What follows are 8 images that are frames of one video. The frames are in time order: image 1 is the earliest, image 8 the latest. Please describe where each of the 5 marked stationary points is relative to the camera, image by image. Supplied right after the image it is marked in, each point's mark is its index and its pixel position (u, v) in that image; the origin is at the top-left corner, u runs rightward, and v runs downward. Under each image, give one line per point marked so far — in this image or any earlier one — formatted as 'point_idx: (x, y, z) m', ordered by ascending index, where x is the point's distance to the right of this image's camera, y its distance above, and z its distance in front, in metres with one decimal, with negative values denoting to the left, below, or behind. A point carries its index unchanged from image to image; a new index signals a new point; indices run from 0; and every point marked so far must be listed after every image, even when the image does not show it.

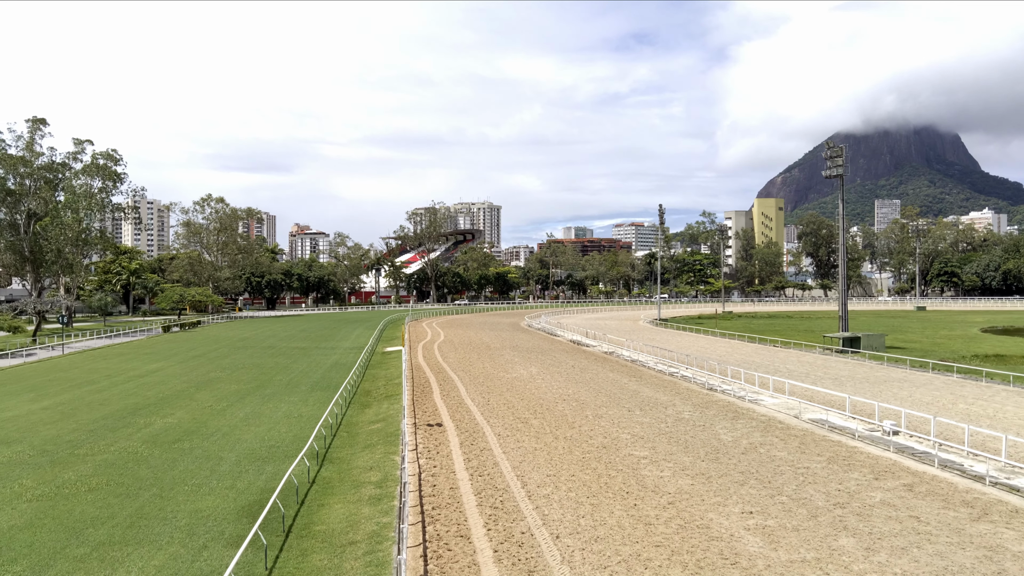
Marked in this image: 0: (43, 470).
0: (-11.8, -4.5, +14.8) m
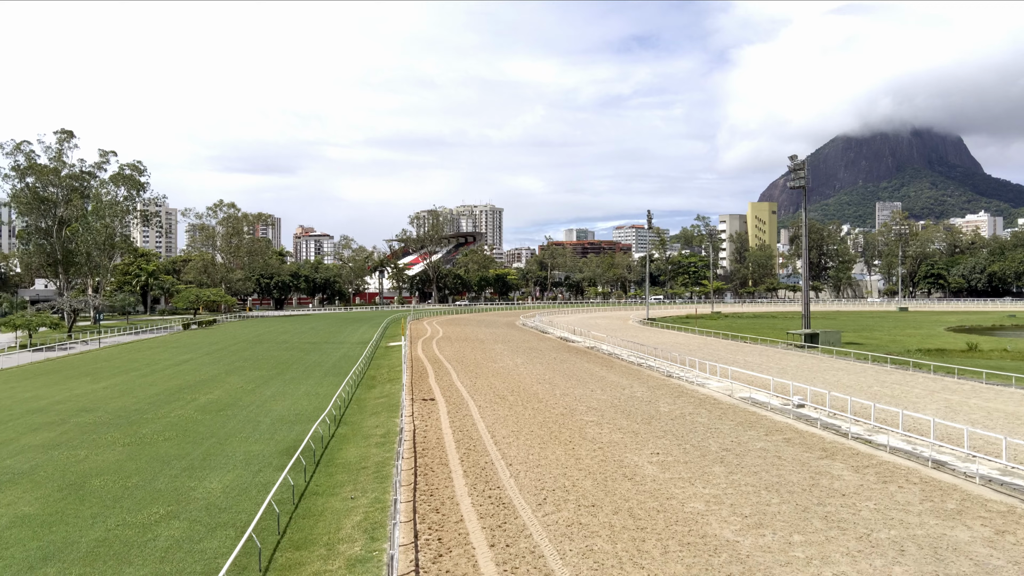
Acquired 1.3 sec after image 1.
0: (-12.6, -4.5, +19.1) m
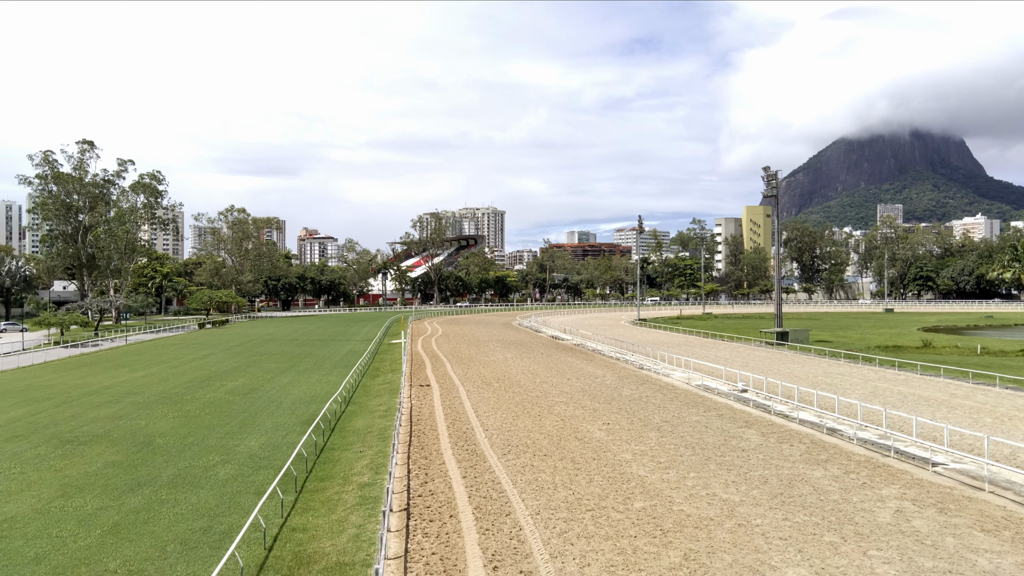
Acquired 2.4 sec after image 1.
0: (-13.4, -4.5, +22.8) m
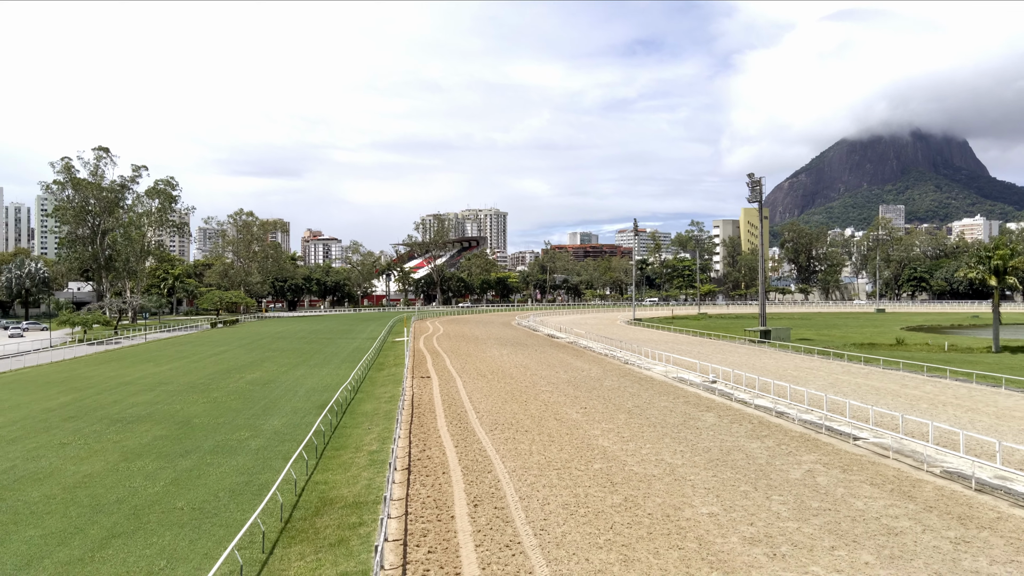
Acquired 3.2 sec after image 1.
0: (-13.8, -4.6, +25.6) m
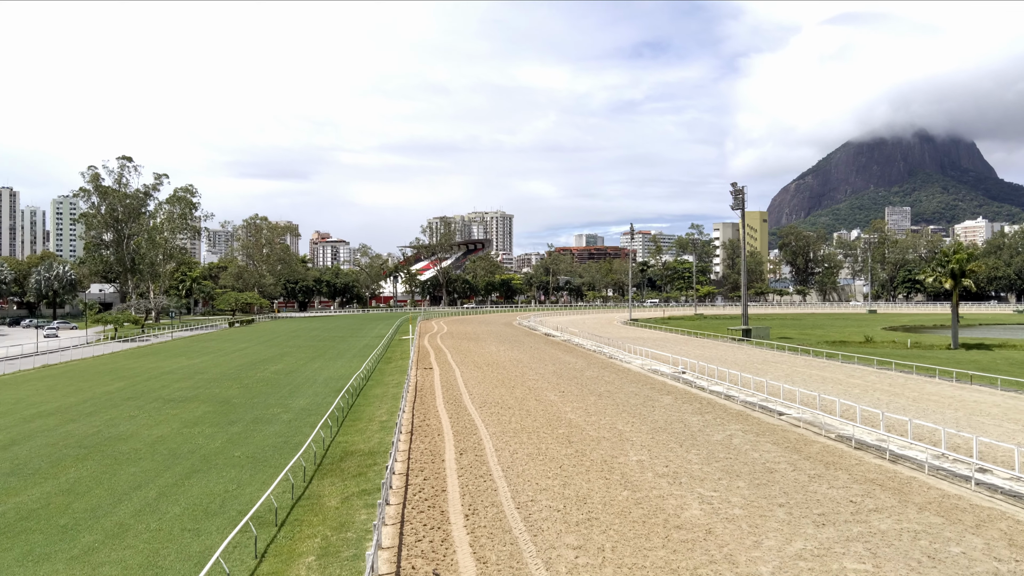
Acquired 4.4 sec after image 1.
0: (-14.2, -4.7, +29.6) m
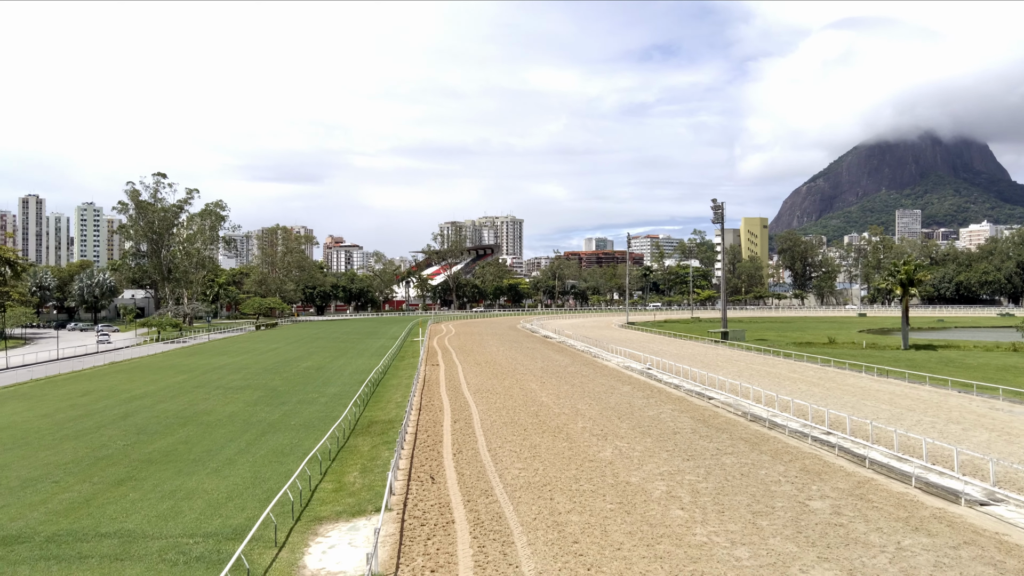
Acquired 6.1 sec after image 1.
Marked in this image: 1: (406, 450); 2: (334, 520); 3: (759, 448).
0: (-14.7, -5.3, +35.9) m
1: (-3.3, -5.0, +17.9) m
2: (-4.0, -5.3, +13.1) m
3: (+7.9, -5.1, +18.4) m
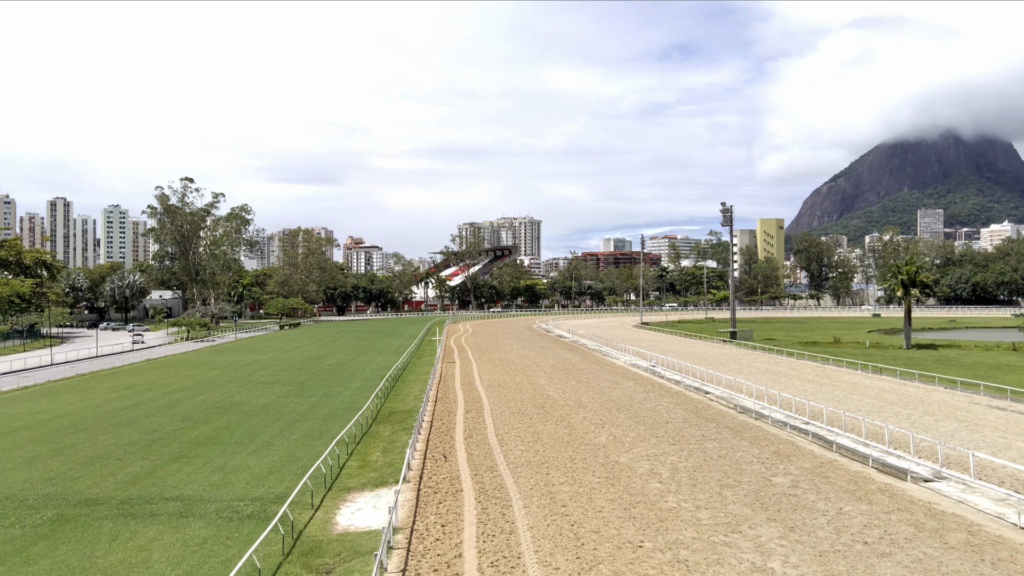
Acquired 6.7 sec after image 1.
0: (-14.0, -5.4, +38.4) m
1: (-3.1, -5.1, +20.1) m
2: (-4.0, -5.3, +15.3) m
3: (+8.0, -5.1, +20.3) m
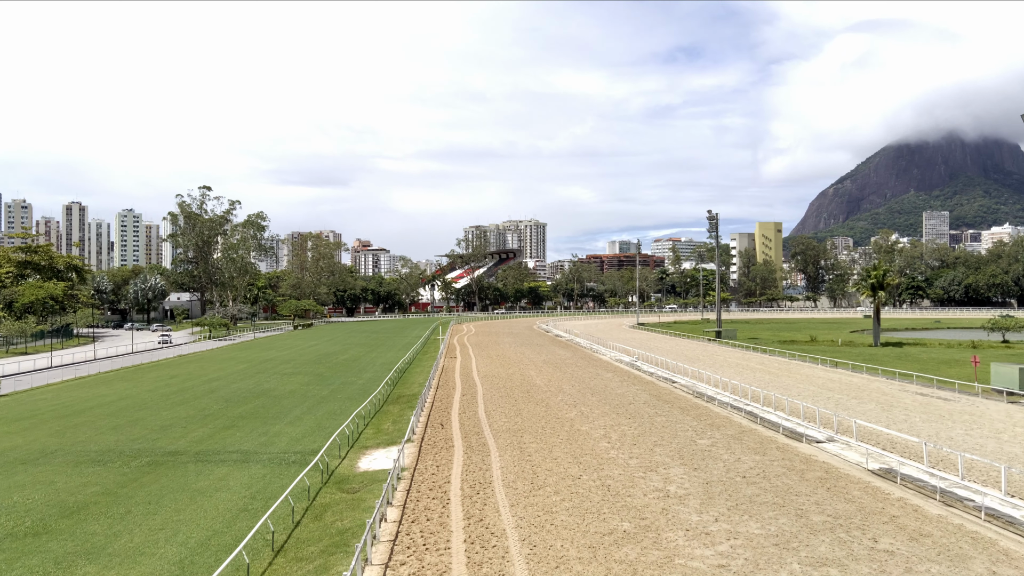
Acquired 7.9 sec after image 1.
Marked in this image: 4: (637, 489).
0: (-14.4, -5.6, +42.9) m
1: (-3.7, -5.2, +24.5) m
2: (-4.6, -5.4, +19.7) m
3: (+7.4, -5.3, +24.5) m
4: (+3.2, -5.1, +14.7) m
